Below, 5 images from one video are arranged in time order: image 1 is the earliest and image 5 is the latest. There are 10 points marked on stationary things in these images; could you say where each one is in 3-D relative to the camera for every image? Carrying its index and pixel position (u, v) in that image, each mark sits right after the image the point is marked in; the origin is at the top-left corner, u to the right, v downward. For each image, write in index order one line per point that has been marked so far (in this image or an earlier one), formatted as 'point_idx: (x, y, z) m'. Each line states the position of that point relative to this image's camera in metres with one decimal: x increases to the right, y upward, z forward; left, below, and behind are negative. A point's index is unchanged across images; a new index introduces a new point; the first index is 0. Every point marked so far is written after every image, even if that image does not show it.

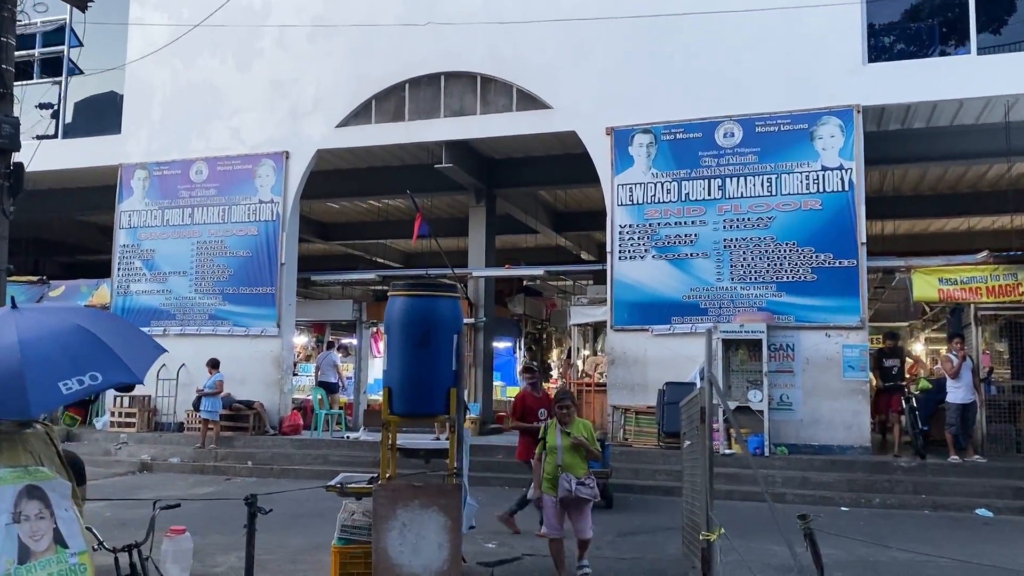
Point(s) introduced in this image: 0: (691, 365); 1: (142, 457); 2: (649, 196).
0: (+2.4, -1.0, +11.4) m
1: (-5.4, -2.5, +12.7) m
2: (+1.9, +1.3, +11.8) m
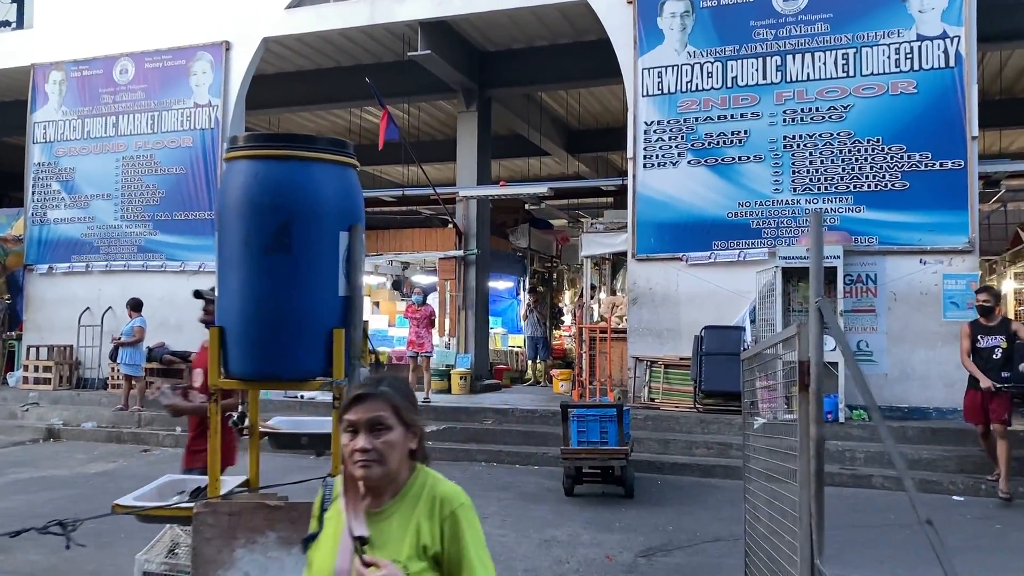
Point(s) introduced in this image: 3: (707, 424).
0: (+2.3, -0.2, +8.7) m
1: (-5.5, -1.6, +10.3) m
2: (+1.8, +2.2, +9.0) m
3: (+1.8, -1.3, +8.1) m
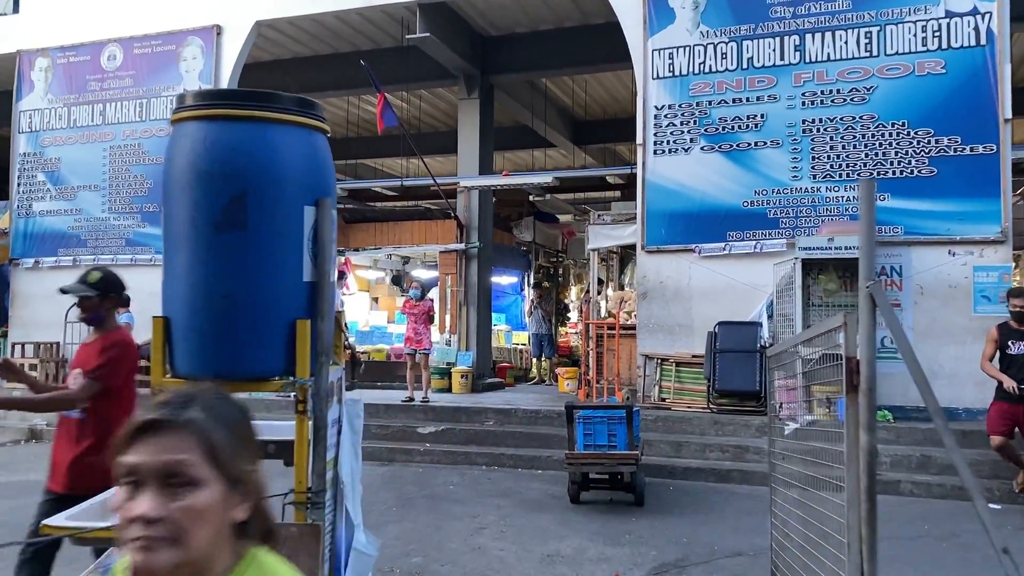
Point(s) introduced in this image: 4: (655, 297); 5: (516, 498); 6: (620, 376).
0: (+2.3, -0.1, +8.2) m
1: (-5.4, -1.5, +9.8) m
2: (+1.8, +2.2, +8.5) m
3: (+1.9, -1.2, +7.7) m
4: (+1.4, -0.1, +8.6) m
5: (0.0, -1.5, +6.3) m
6: (+1.1, -0.9, +9.2) m
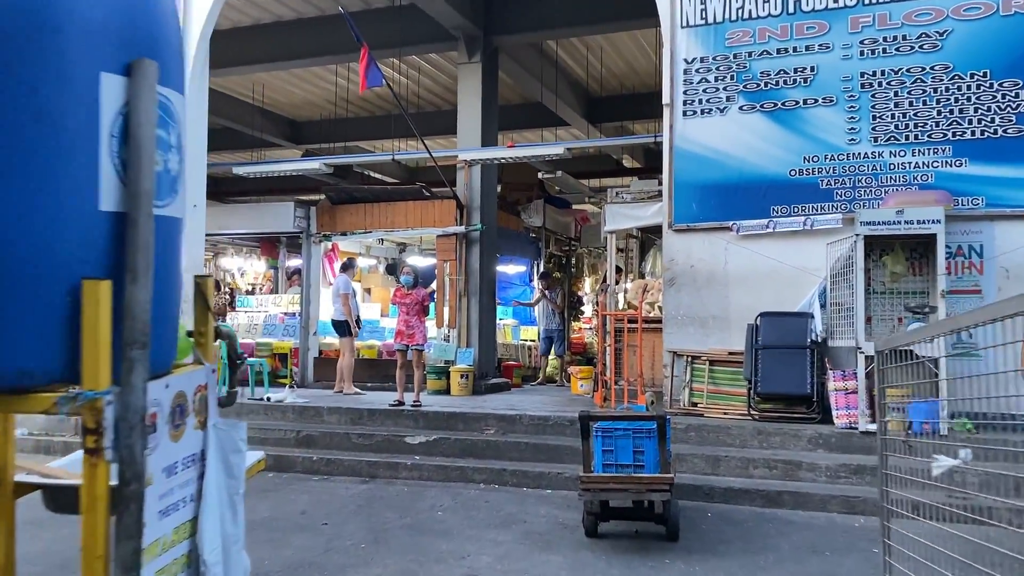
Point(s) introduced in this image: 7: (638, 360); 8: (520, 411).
0: (+2.3, 0.0, +7.0) m
1: (-5.4, -1.4, +8.7) m
2: (+1.8, +2.3, +7.2) m
3: (+1.9, -1.1, +6.4) m
4: (+1.5, 0.0, +7.3) m
5: (0.0, -1.4, +5.0) m
6: (+1.2, -0.8, +8.0) m
7: (+1.1, -0.7, +7.6) m
8: (+0.1, -1.1, +7.4) m
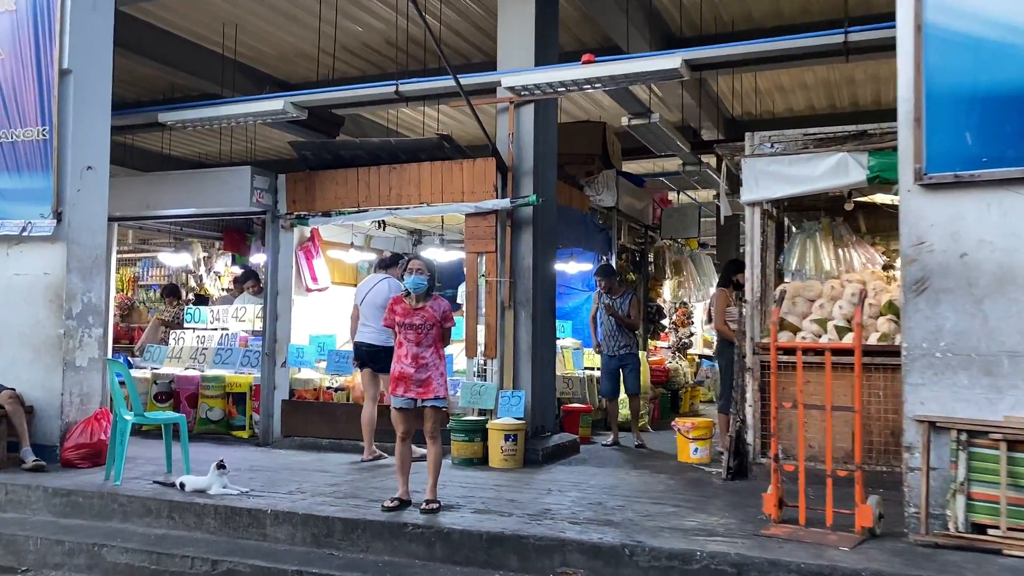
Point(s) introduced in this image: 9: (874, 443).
0: (+2.8, 0.0, +3.4) m
1: (-4.9, -1.5, +5.4) m
2: (+2.3, +2.3, +3.7) m
3: (+2.3, -1.1, +2.9) m
4: (+1.9, 0.0, +3.8) m
5: (+0.4, -1.4, +1.6) m
6: (+1.7, -0.9, +4.4) m
7: (+1.6, -0.7, +4.1) m
8: (+0.5, -1.1, +4.0) m
9: (+1.8, -0.9, +4.7) m
